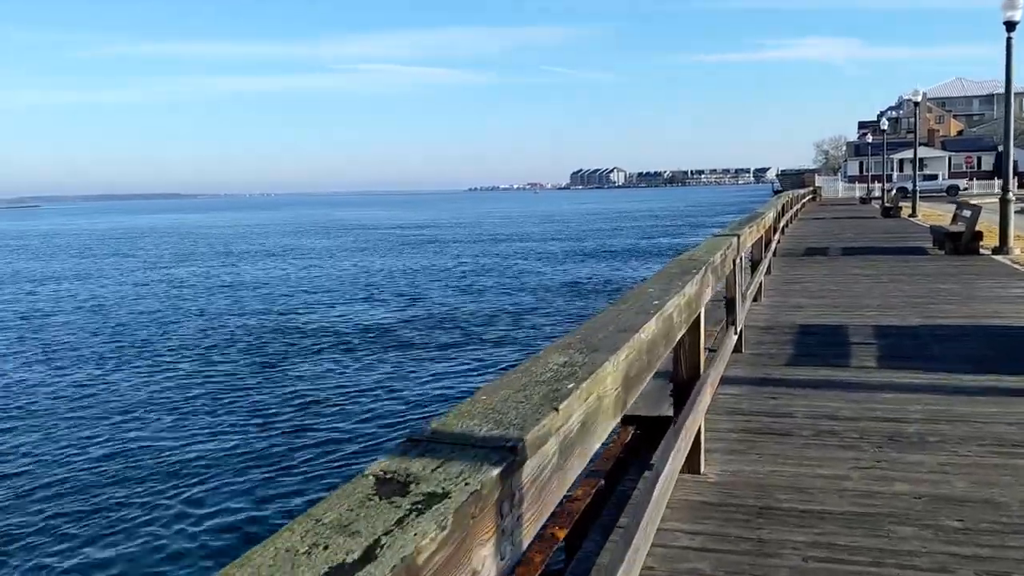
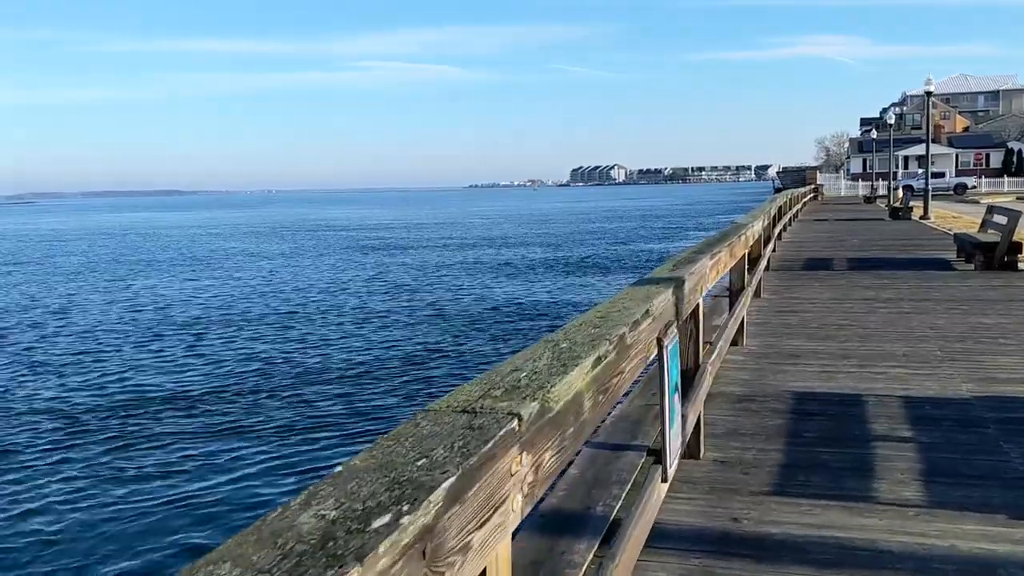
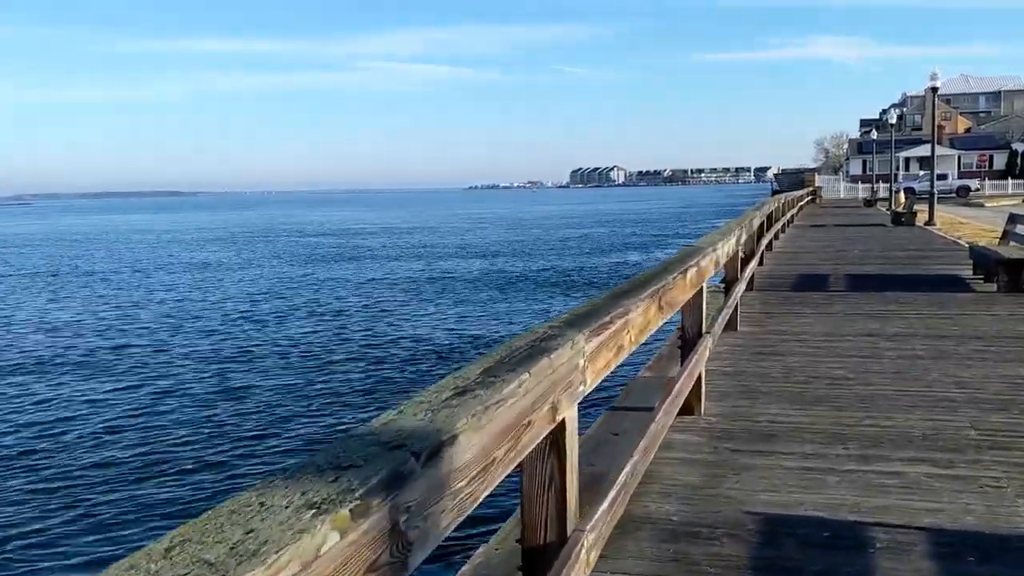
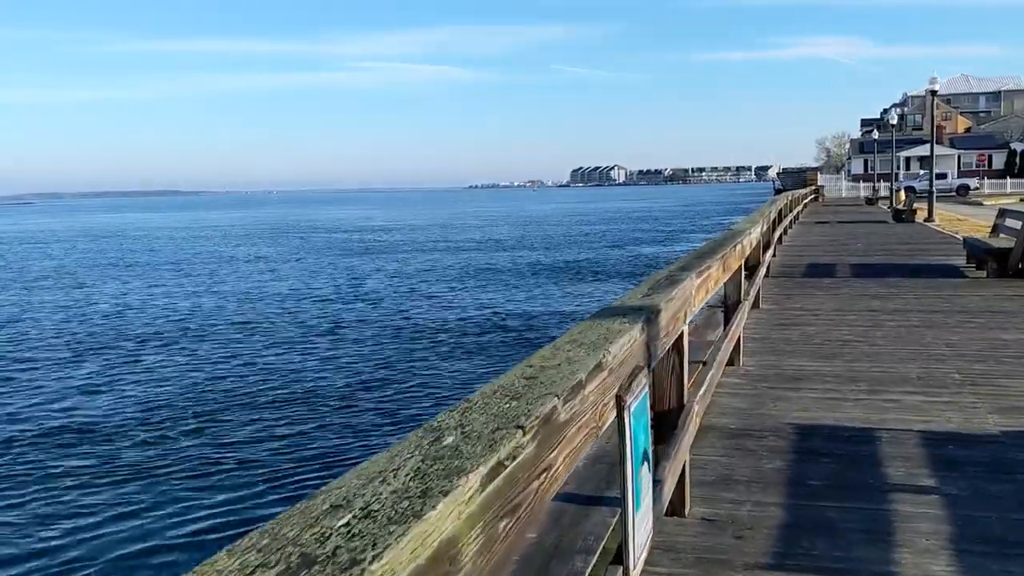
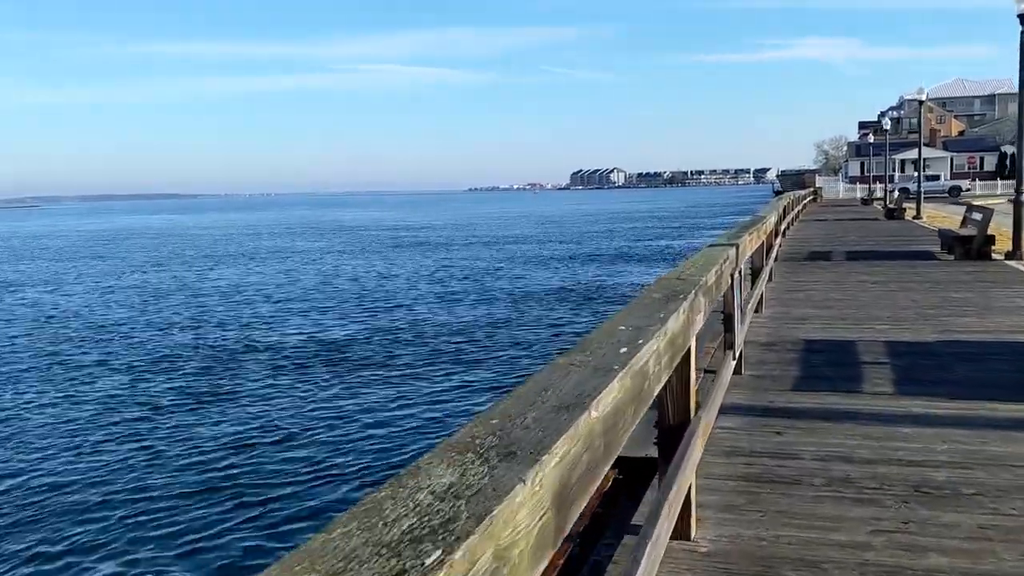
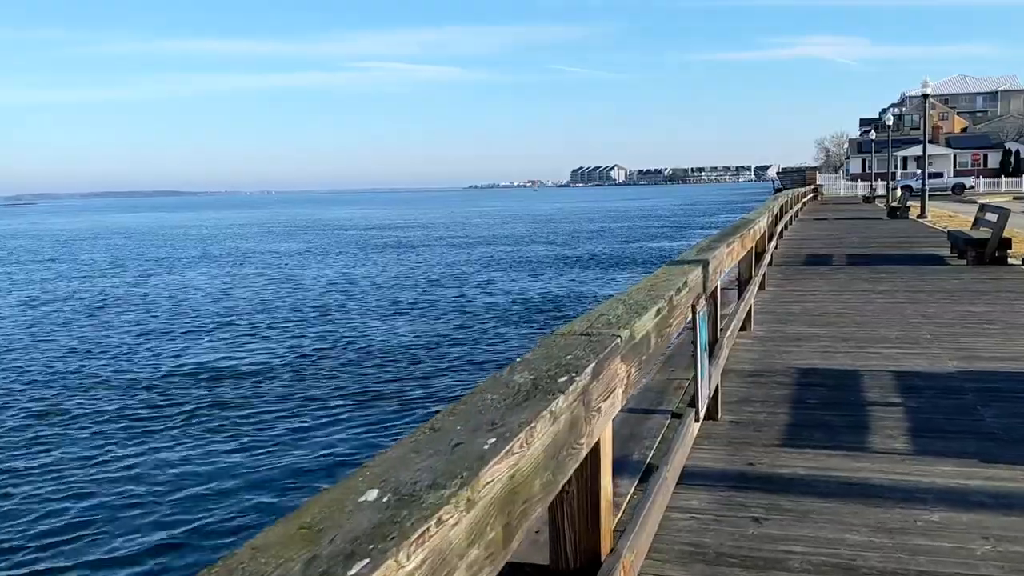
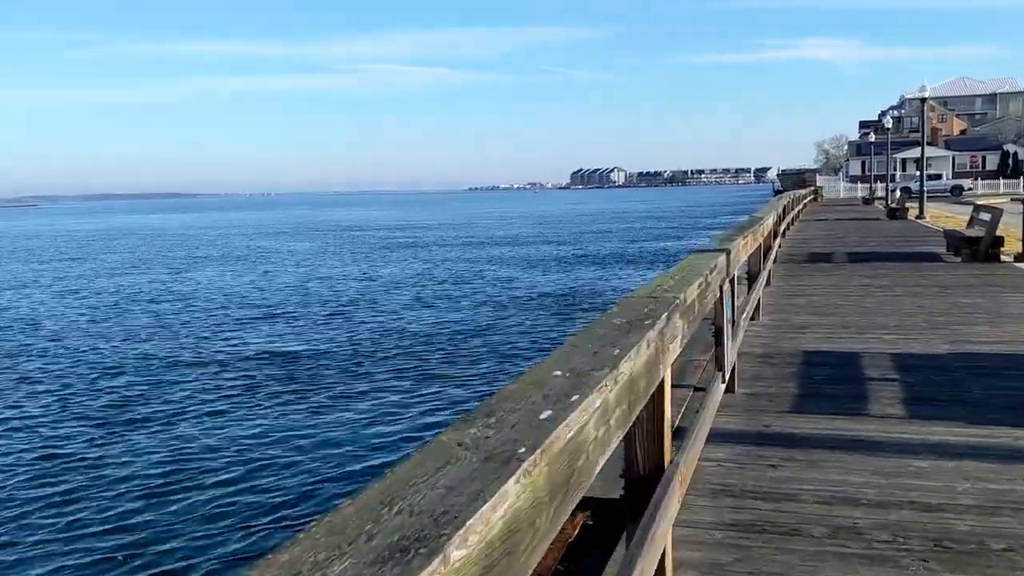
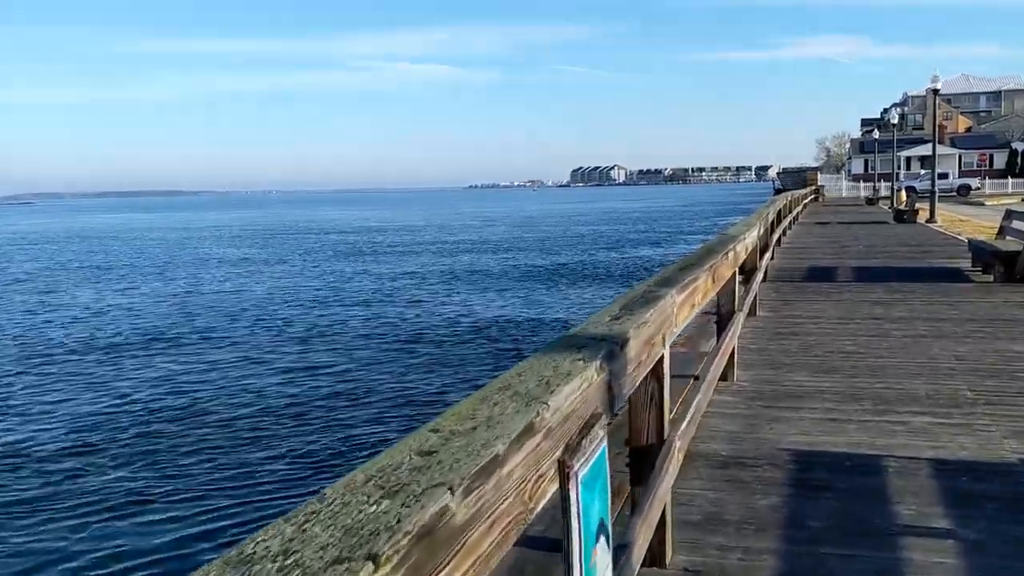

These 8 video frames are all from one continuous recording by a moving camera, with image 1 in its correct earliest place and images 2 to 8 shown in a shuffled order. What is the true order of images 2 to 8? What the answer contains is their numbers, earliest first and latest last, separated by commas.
5, 7, 6, 2, 4, 8, 3
